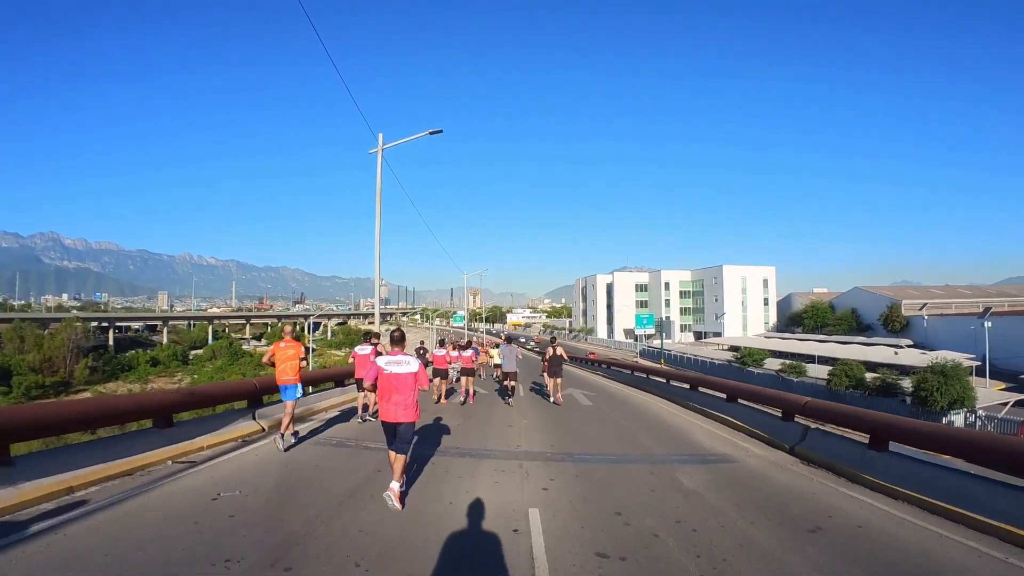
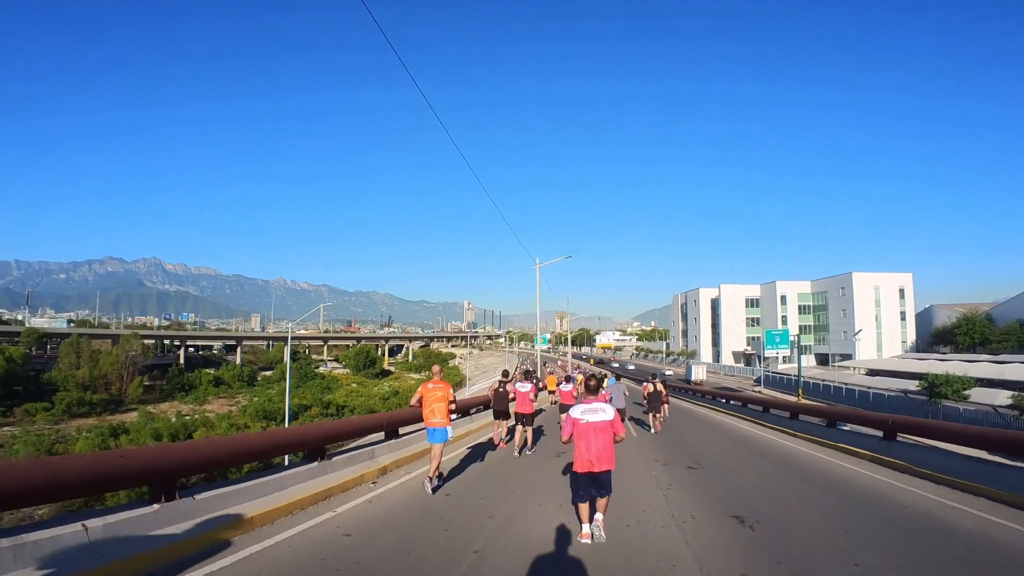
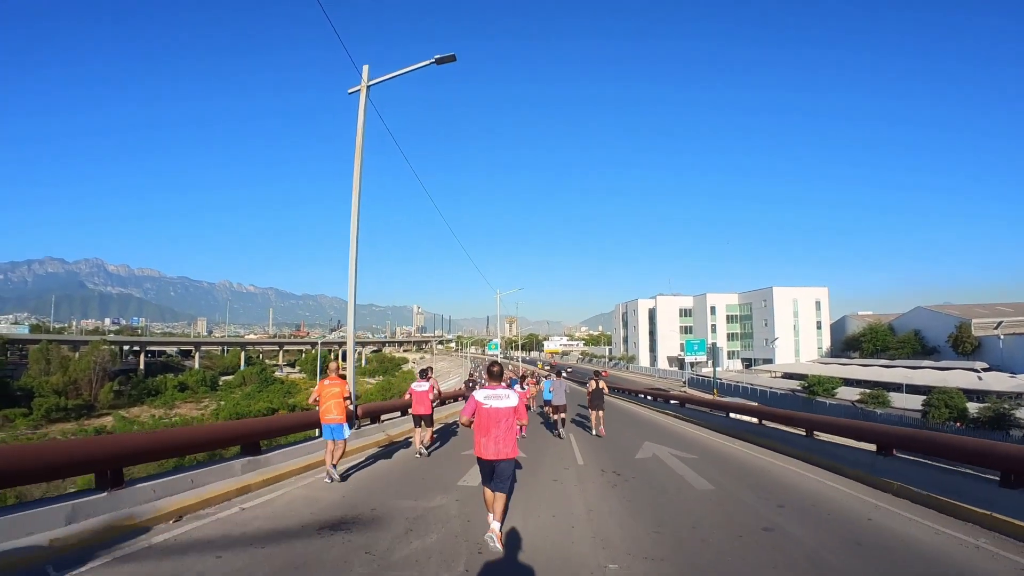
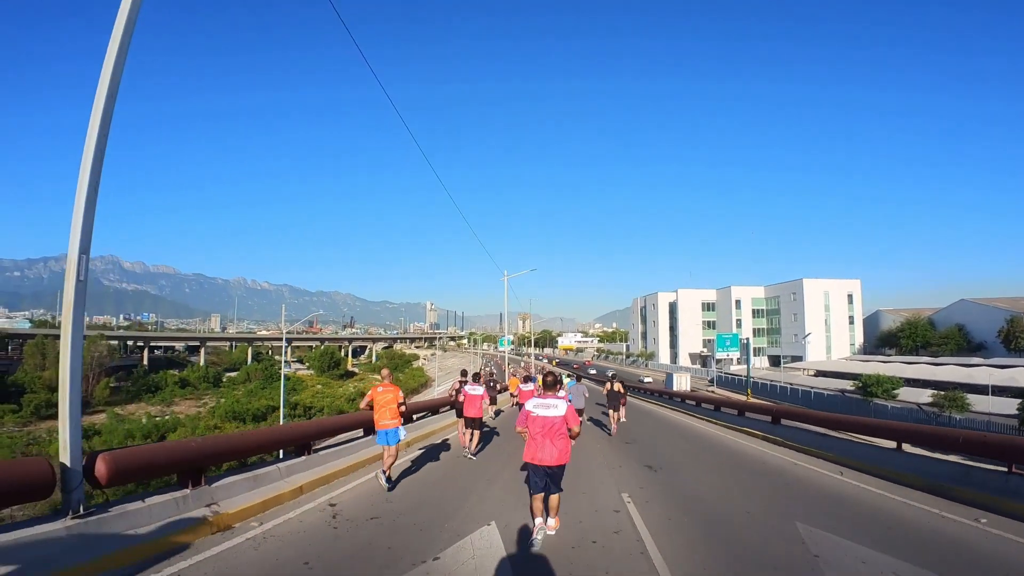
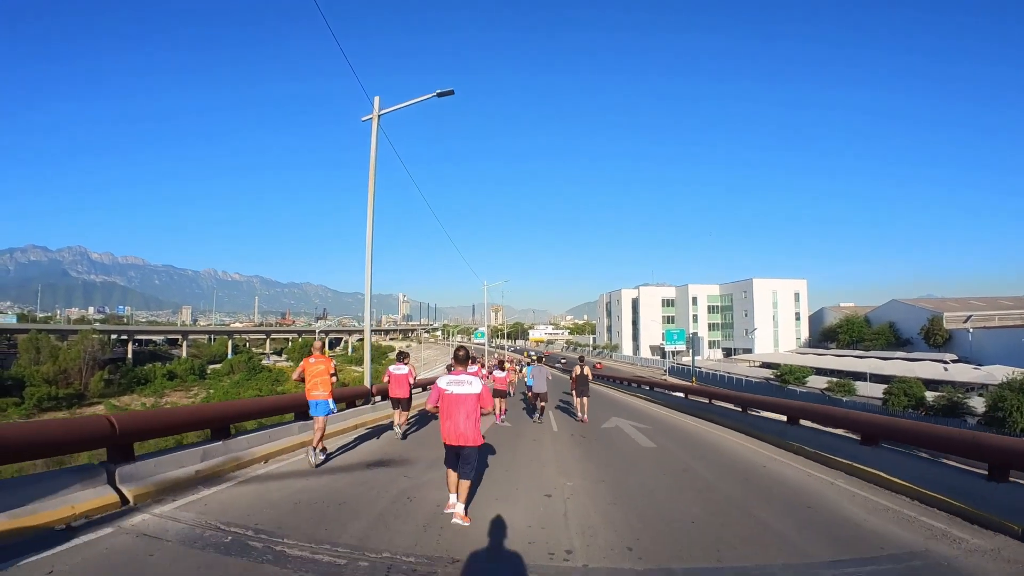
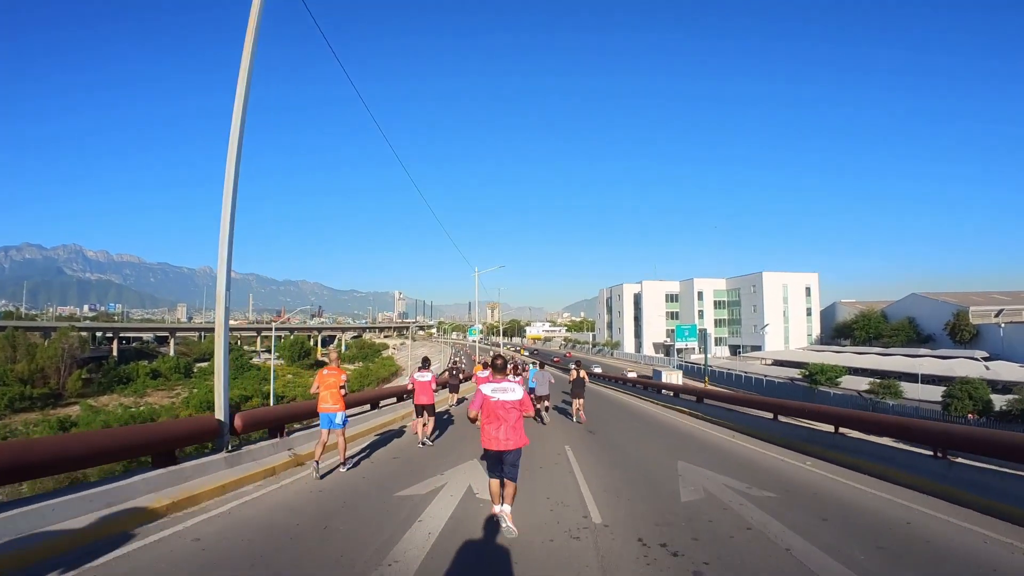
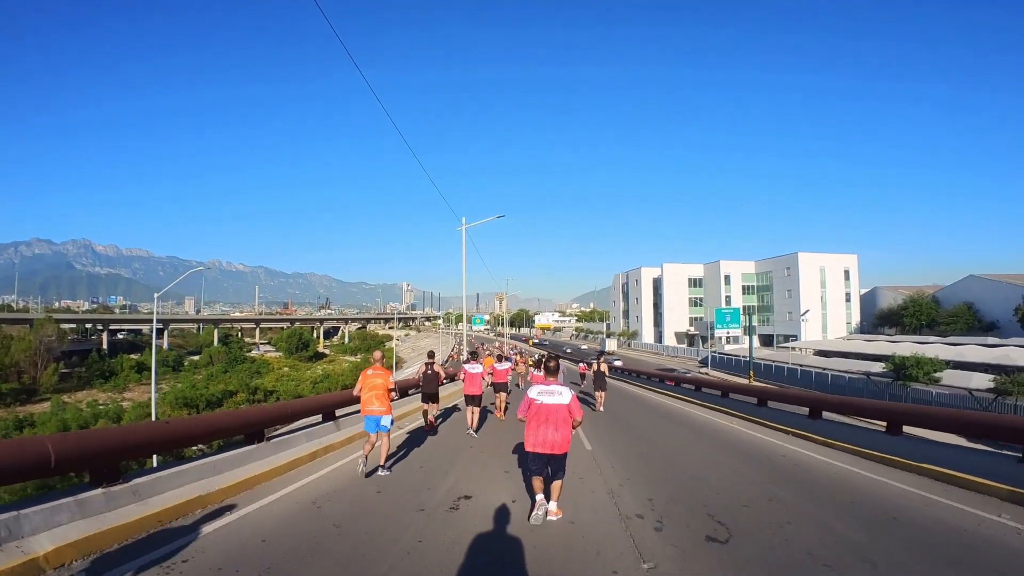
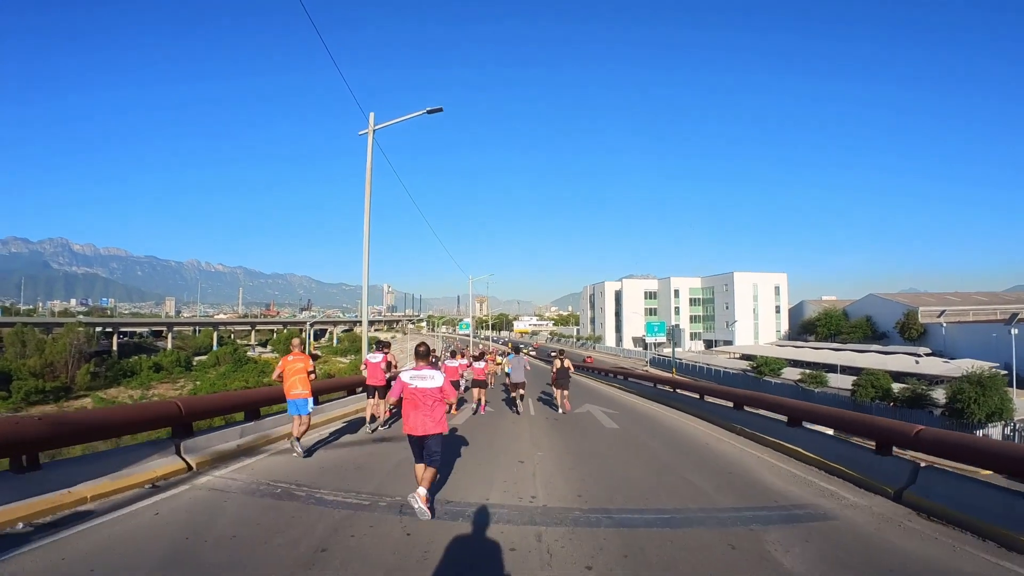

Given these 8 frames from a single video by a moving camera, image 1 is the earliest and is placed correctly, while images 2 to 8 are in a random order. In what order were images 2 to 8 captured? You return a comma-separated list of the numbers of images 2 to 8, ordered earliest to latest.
8, 5, 3, 6, 4, 2, 7
